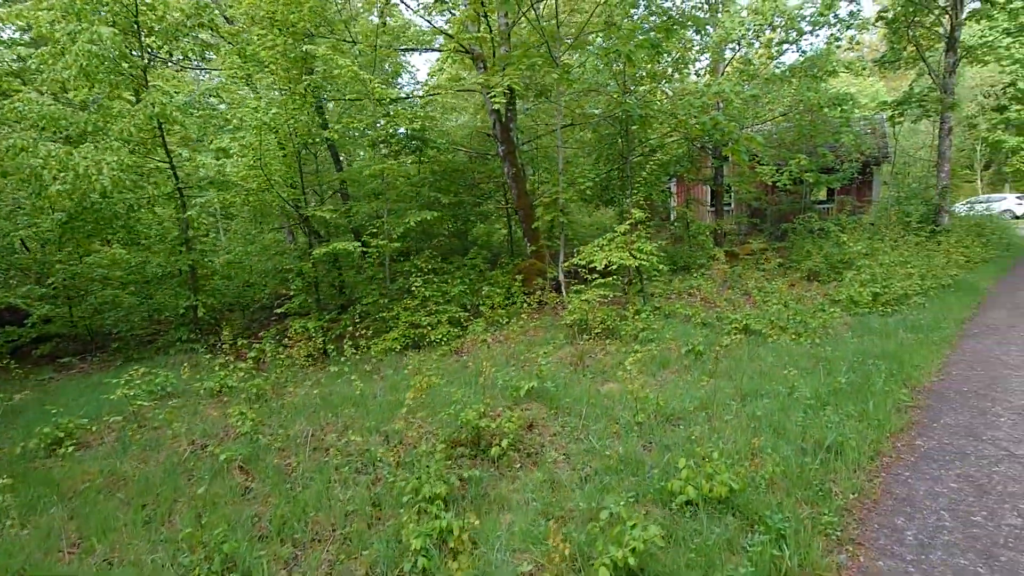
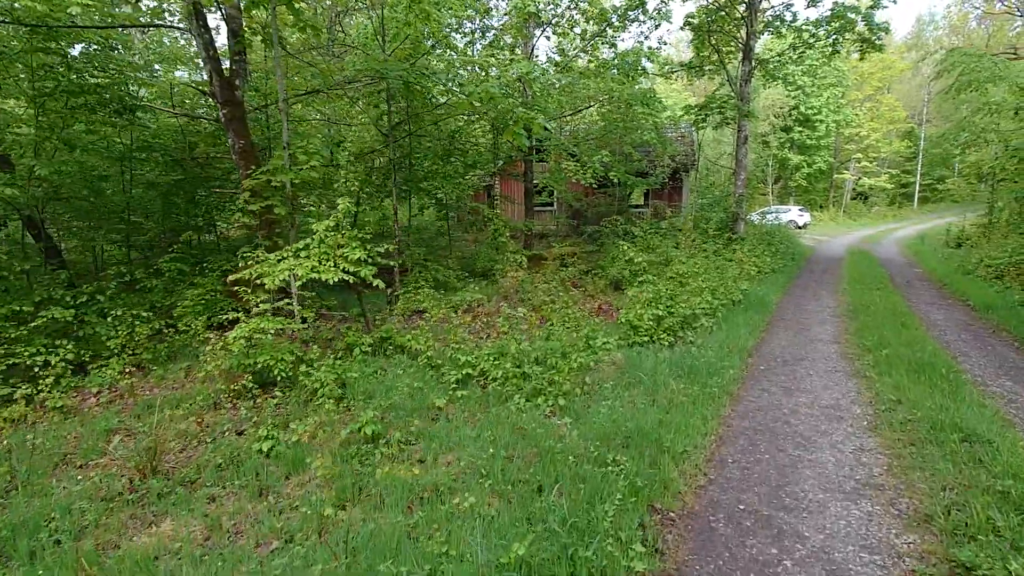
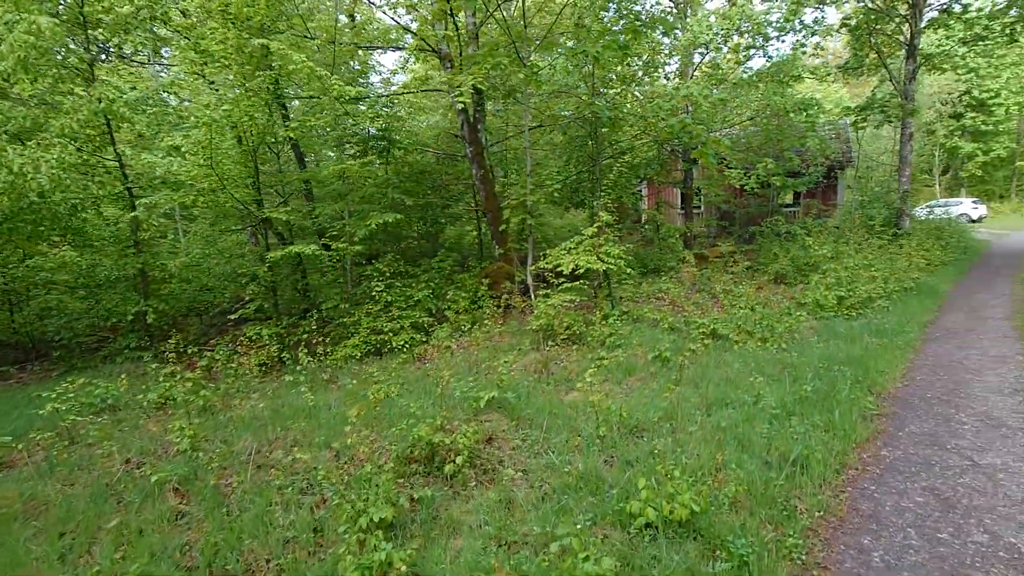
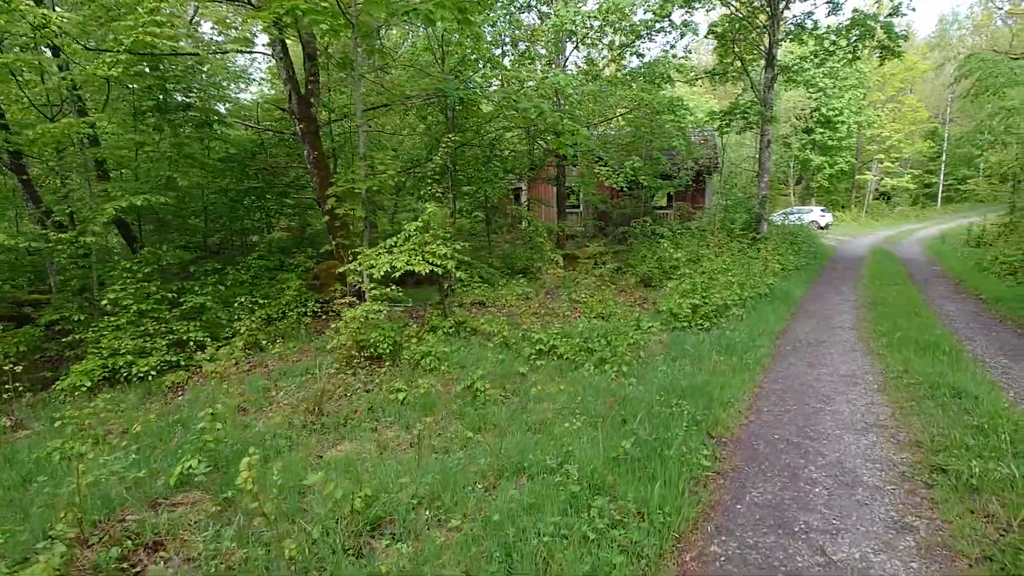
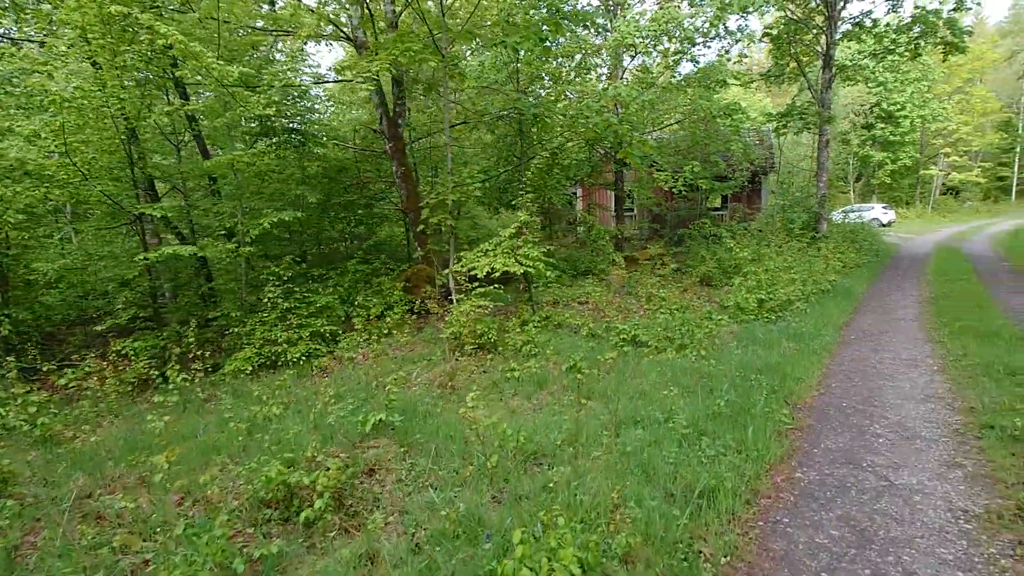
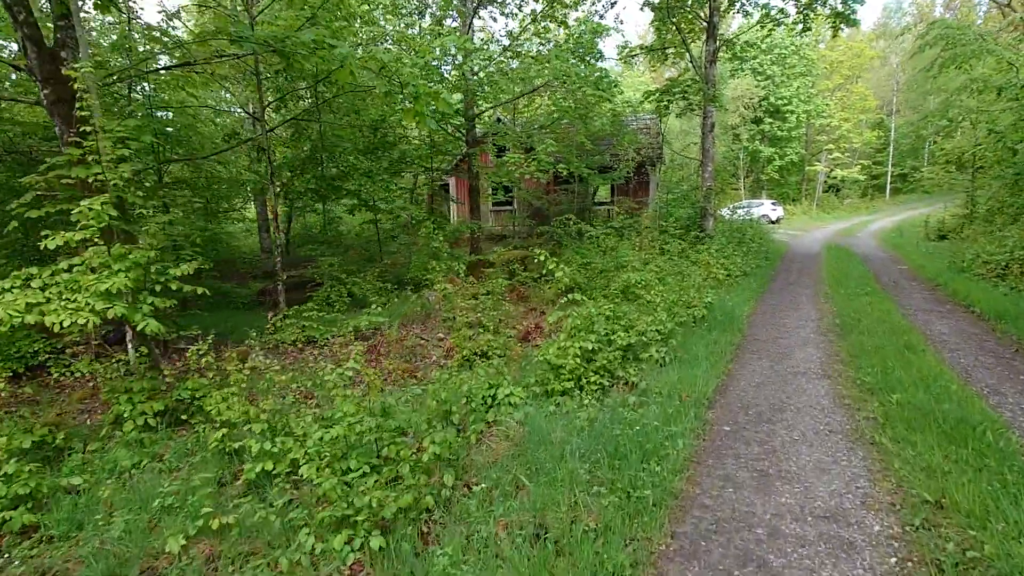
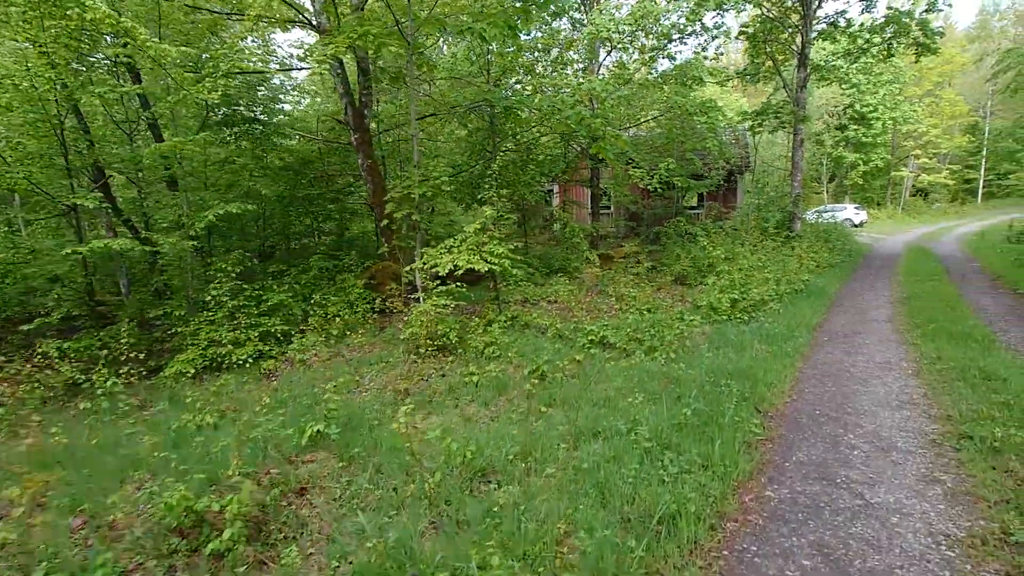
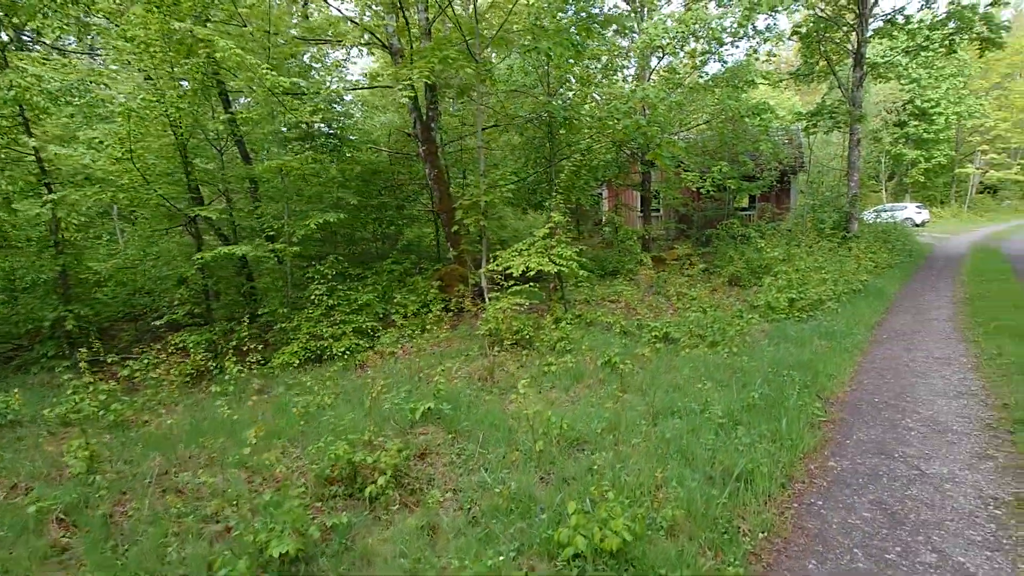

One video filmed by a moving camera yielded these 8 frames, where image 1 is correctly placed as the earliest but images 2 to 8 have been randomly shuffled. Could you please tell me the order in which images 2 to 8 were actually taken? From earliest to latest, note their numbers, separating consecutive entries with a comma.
3, 8, 5, 7, 4, 2, 6
